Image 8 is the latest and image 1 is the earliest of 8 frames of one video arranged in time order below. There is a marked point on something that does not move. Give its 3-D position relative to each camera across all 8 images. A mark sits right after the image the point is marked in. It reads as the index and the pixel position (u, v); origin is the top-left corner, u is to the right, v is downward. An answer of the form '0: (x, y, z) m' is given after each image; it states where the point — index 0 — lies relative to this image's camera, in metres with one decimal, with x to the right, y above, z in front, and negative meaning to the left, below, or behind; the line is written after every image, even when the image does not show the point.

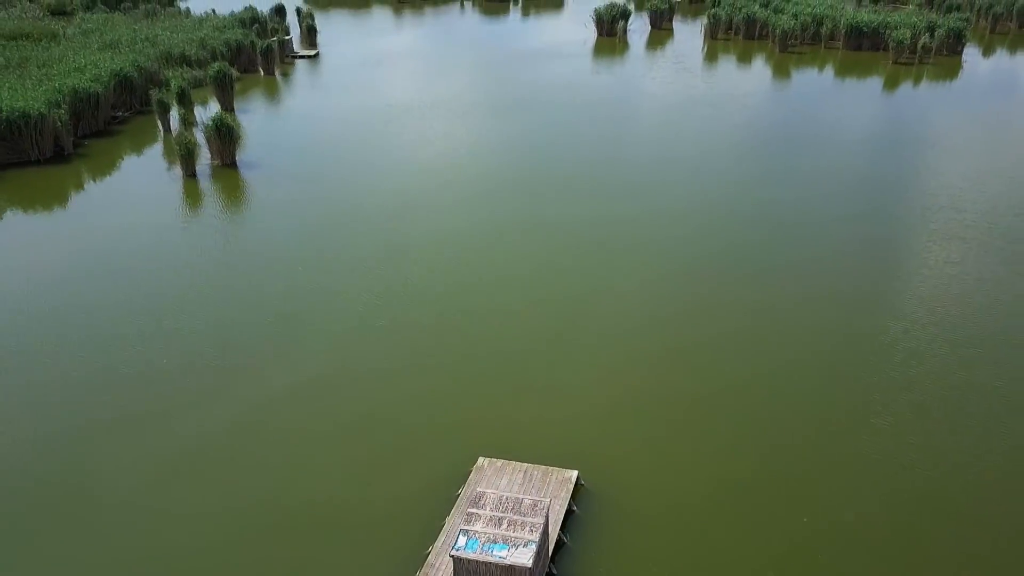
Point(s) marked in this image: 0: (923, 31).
0: (+8.2, +5.1, +16.2) m
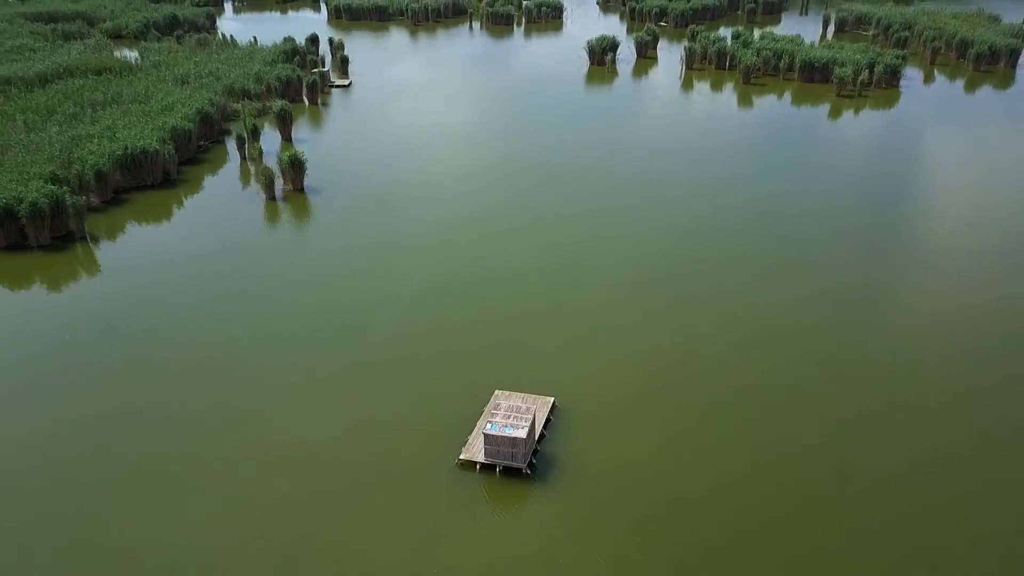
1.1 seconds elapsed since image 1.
0: (+8.3, +5.2, +19.0) m
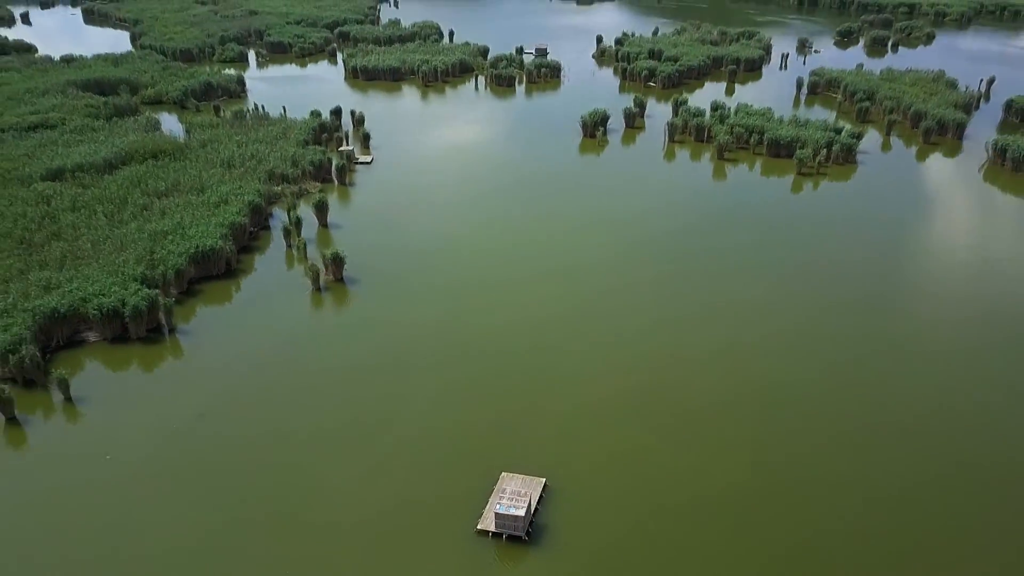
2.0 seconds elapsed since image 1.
0: (+8.4, +3.8, +21.6) m
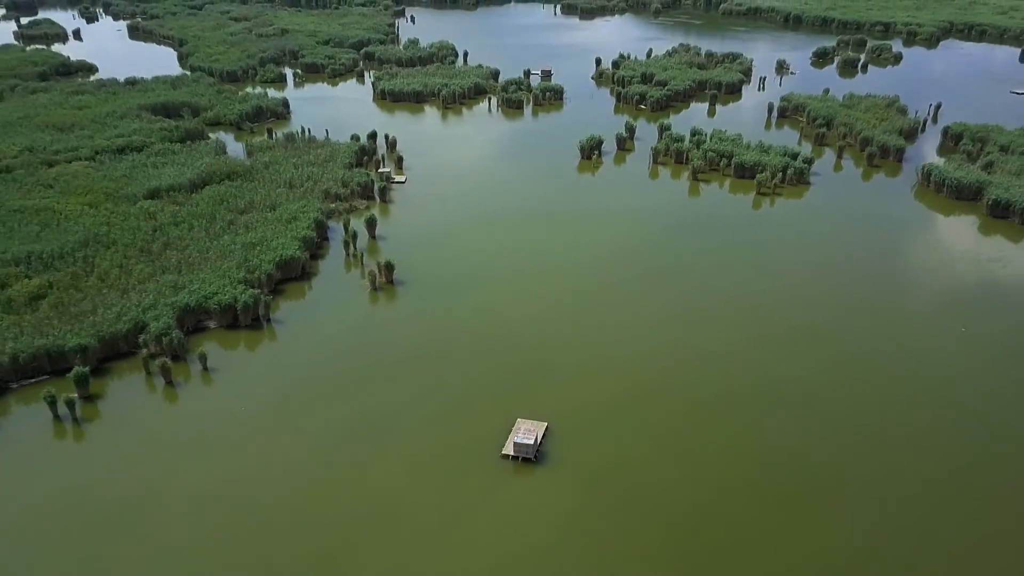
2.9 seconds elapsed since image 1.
0: (+8.7, +3.9, +26.0) m
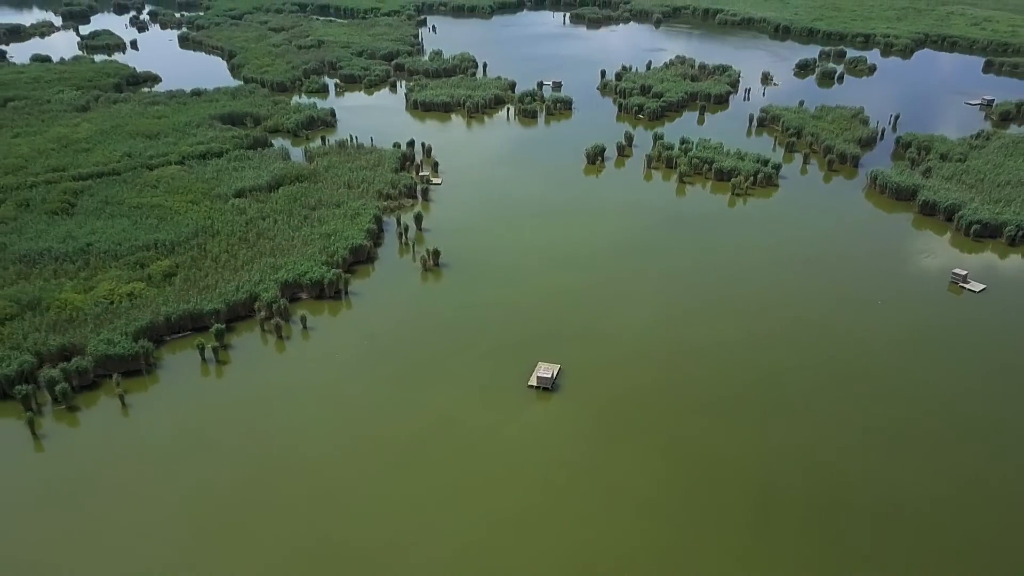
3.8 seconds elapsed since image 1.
0: (+9.4, +4.5, +31.2) m
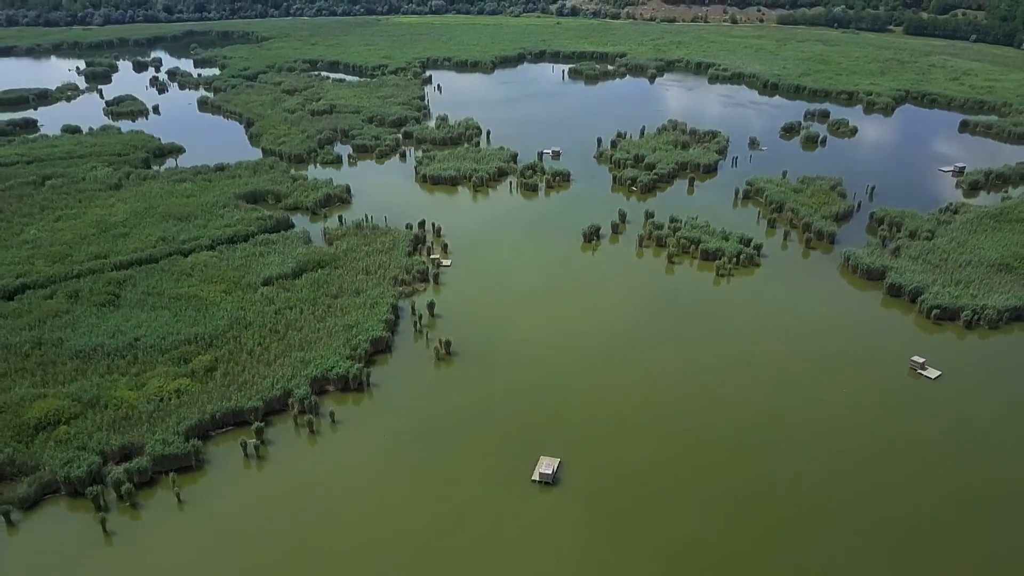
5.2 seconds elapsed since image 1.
0: (+9.5, +1.5, +34.0) m
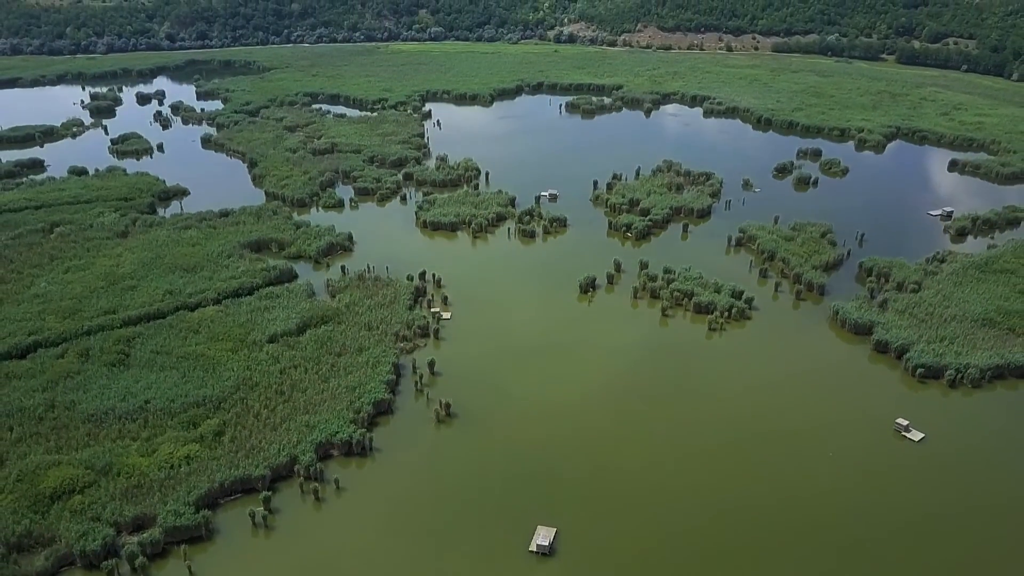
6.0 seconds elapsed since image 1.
0: (+9.4, -0.8, +35.0) m
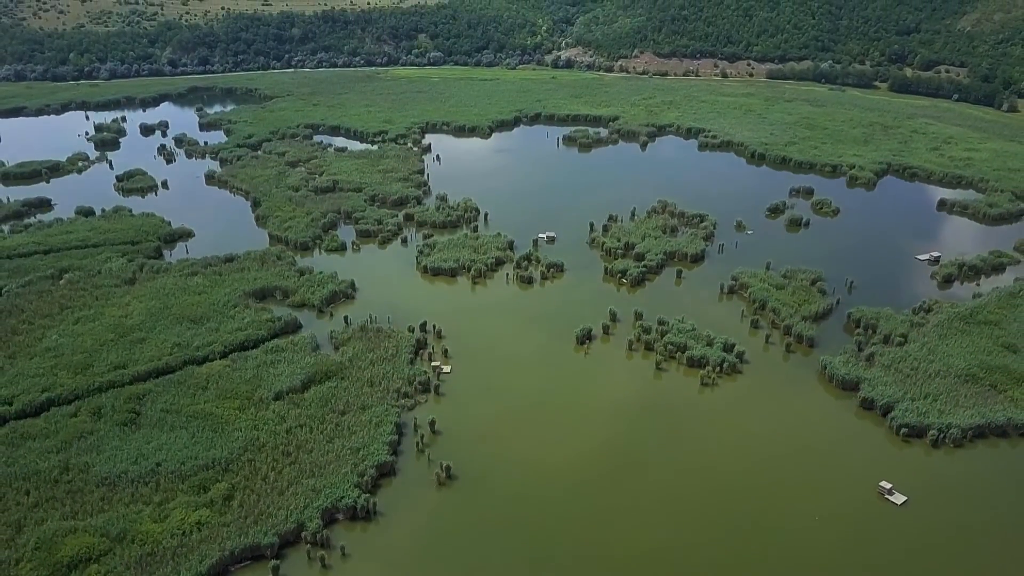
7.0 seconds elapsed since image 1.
0: (+9.3, -3.3, +36.1) m
